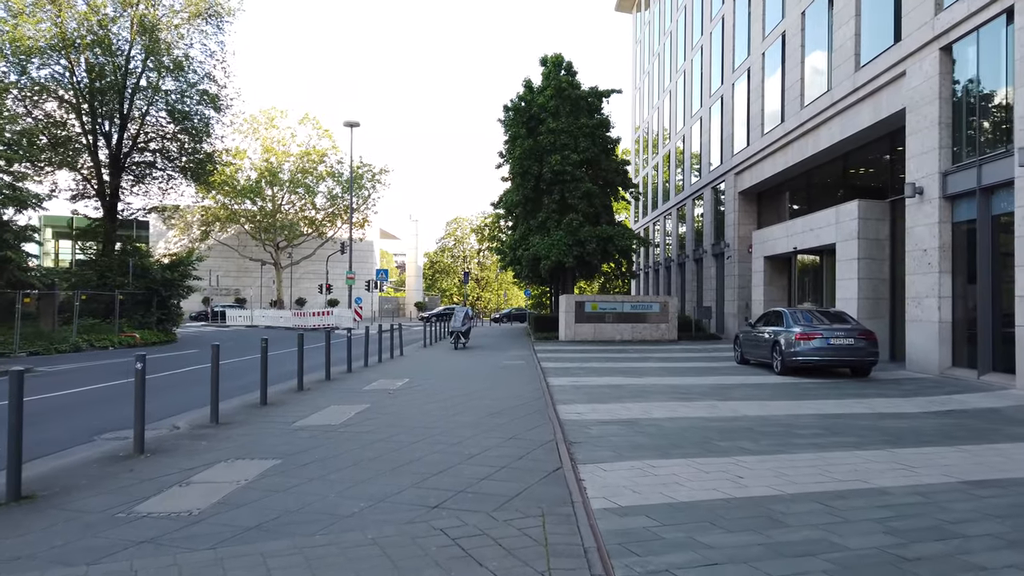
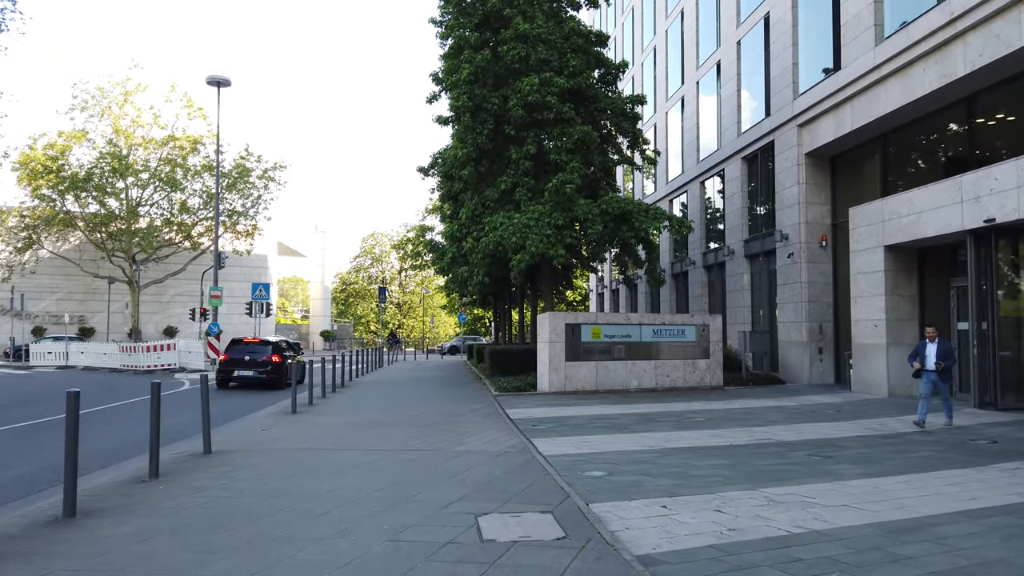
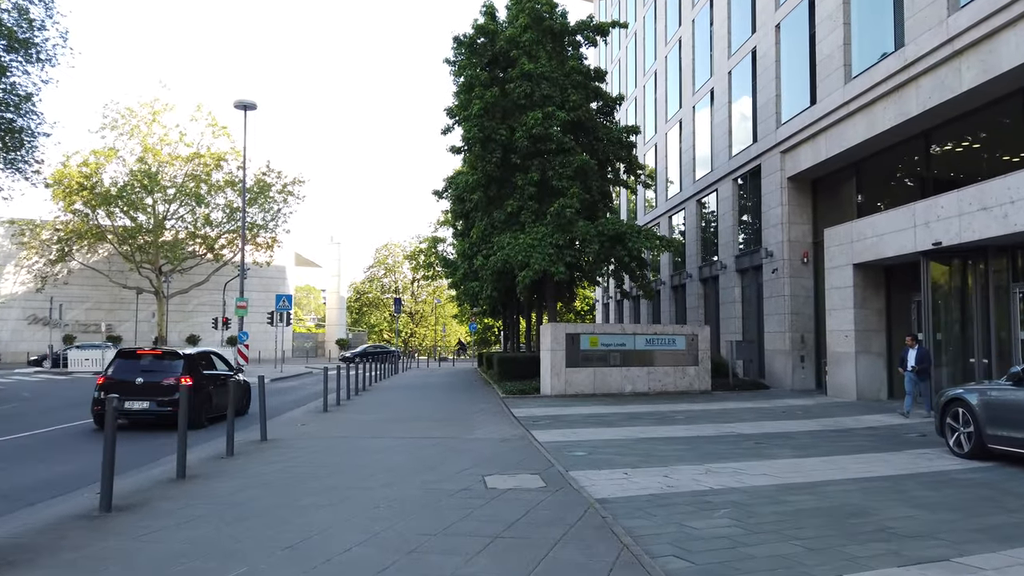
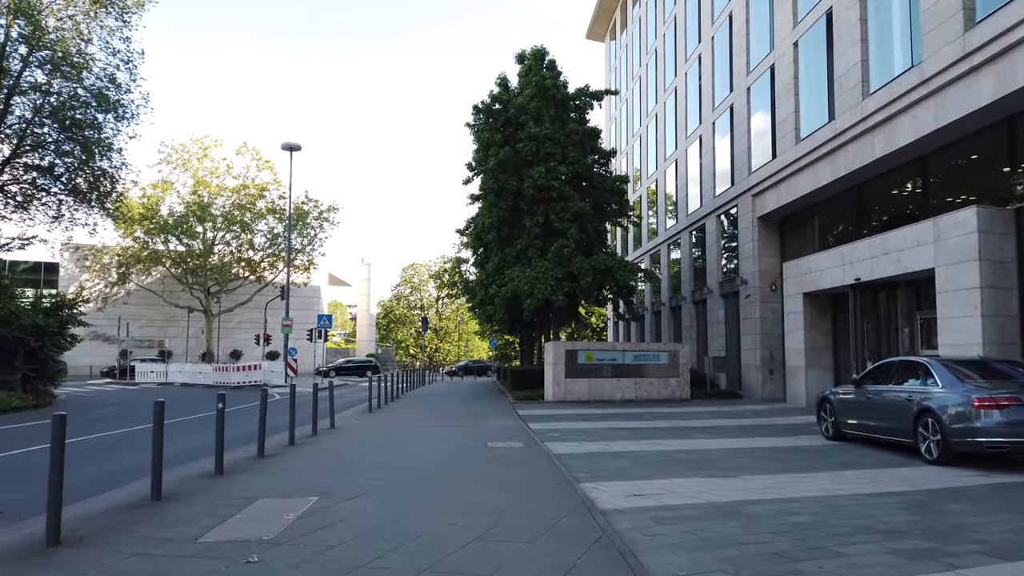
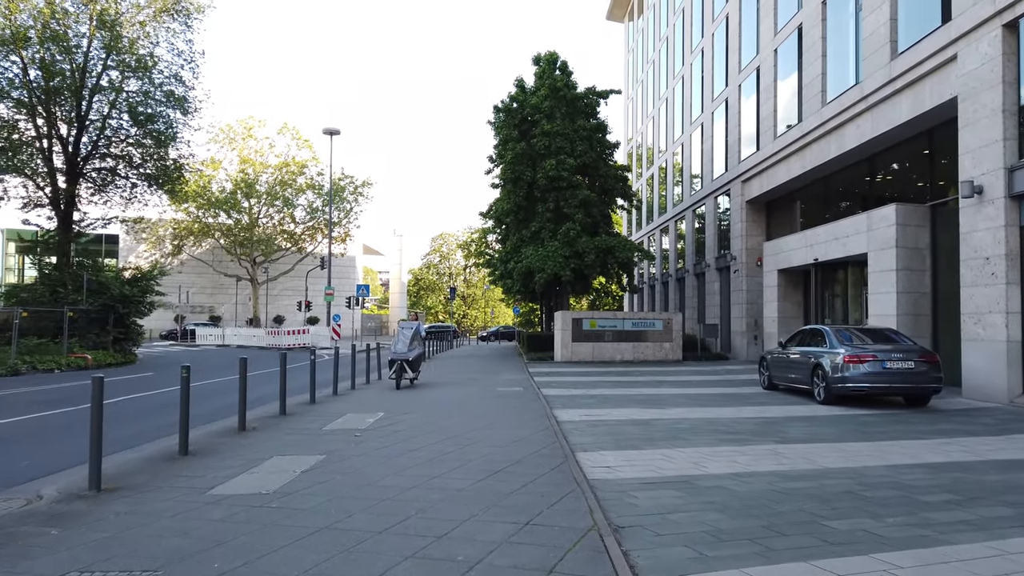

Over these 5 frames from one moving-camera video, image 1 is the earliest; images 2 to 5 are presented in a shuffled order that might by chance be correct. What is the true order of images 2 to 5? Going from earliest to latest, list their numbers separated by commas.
5, 4, 3, 2
